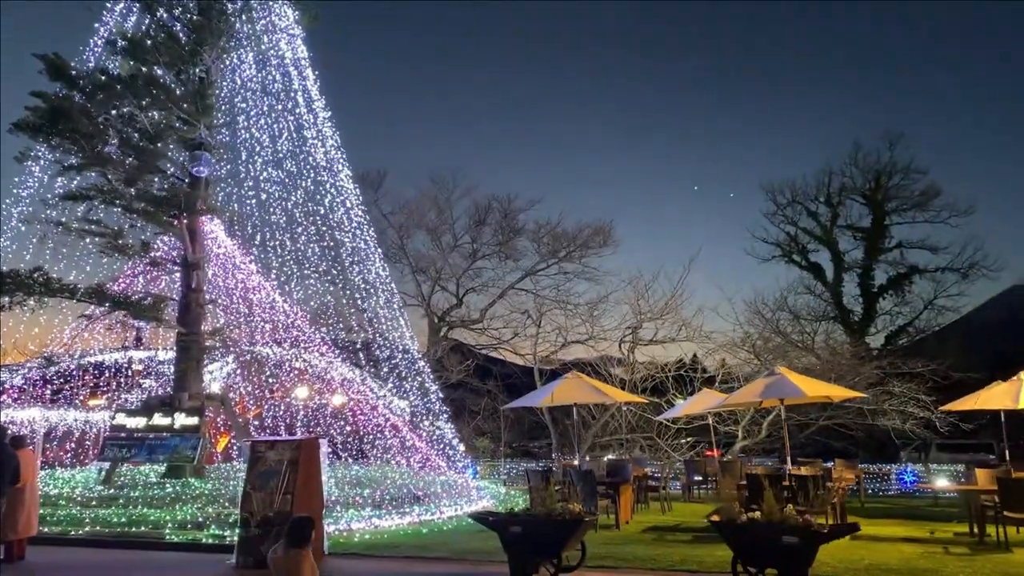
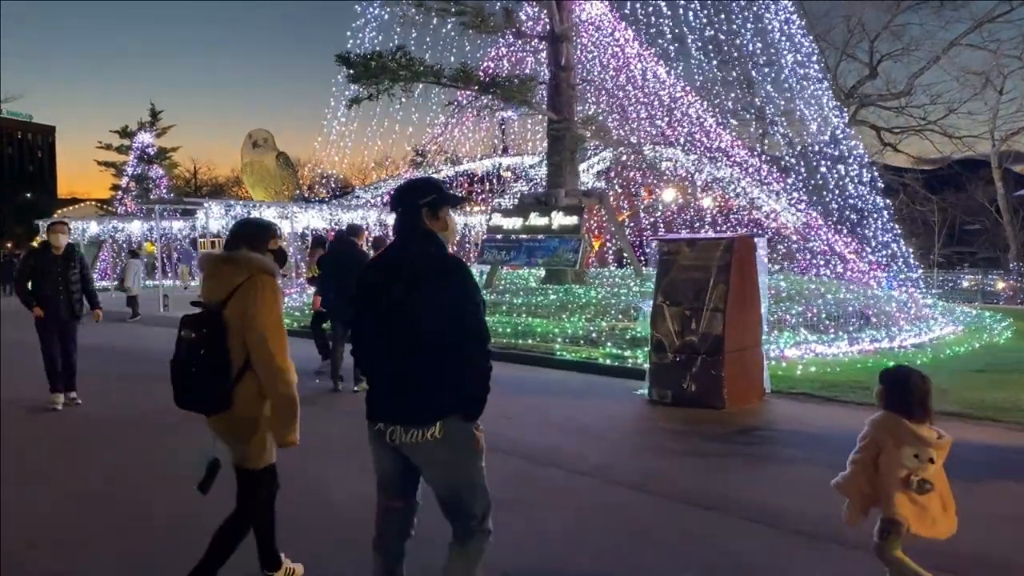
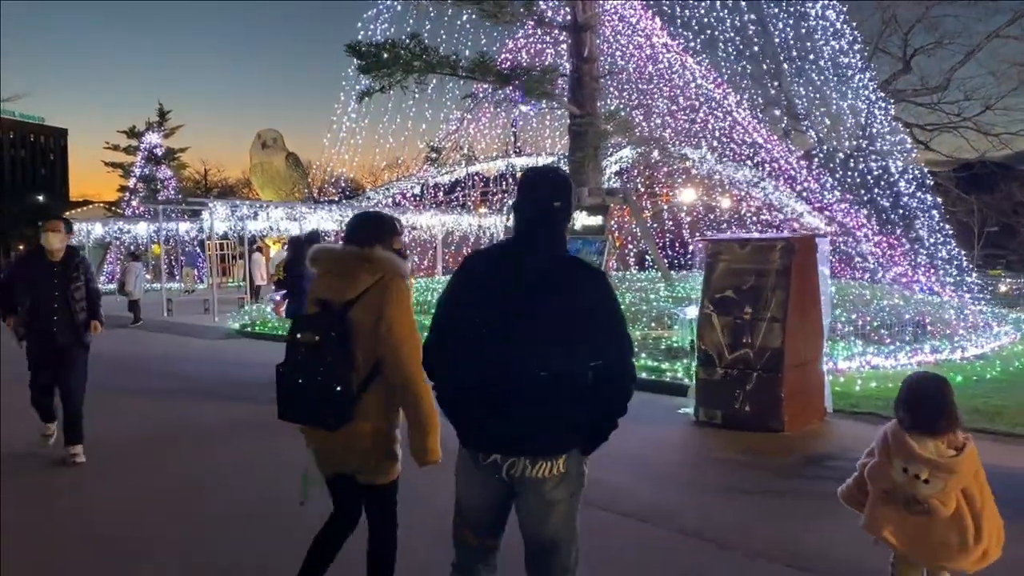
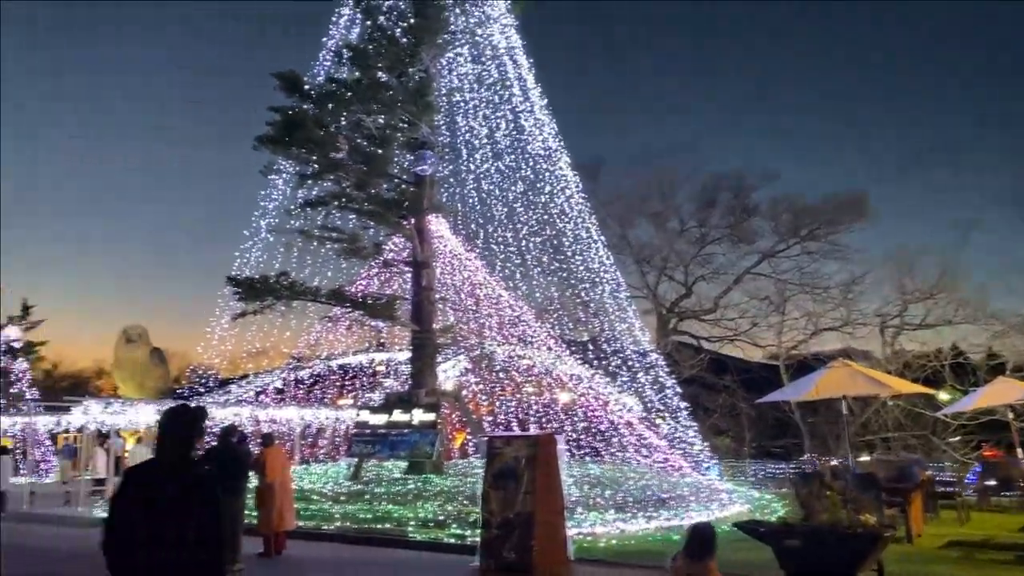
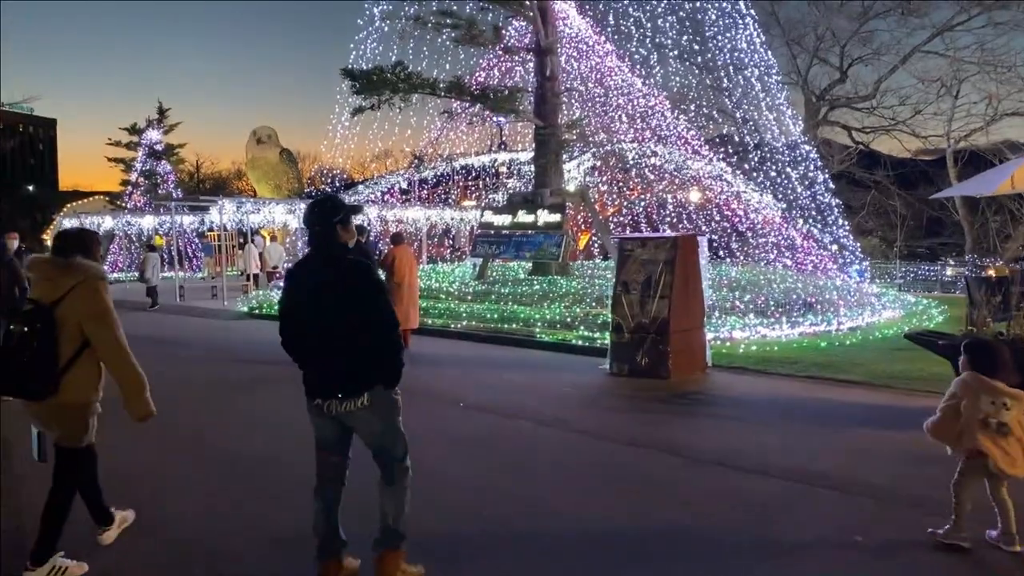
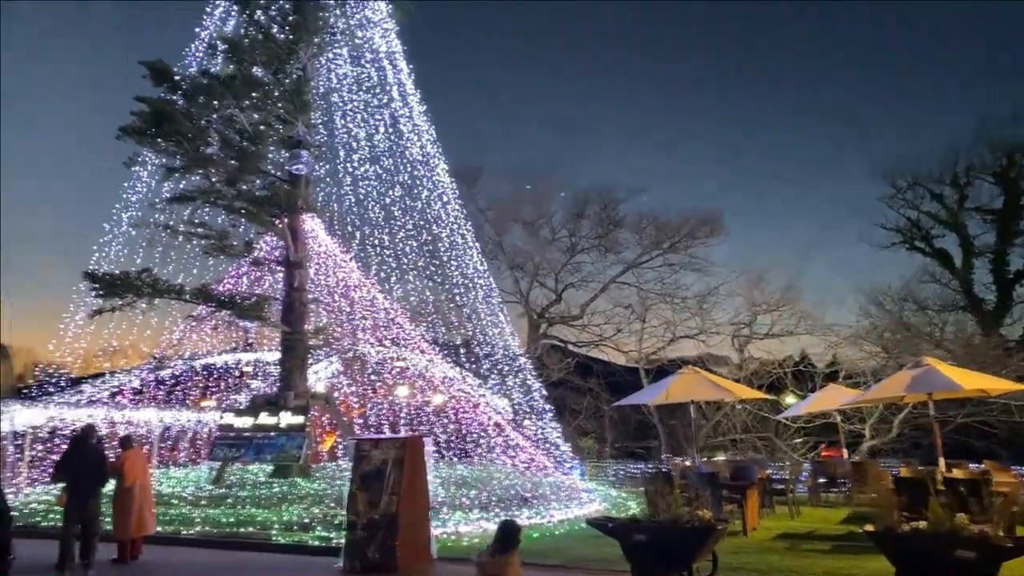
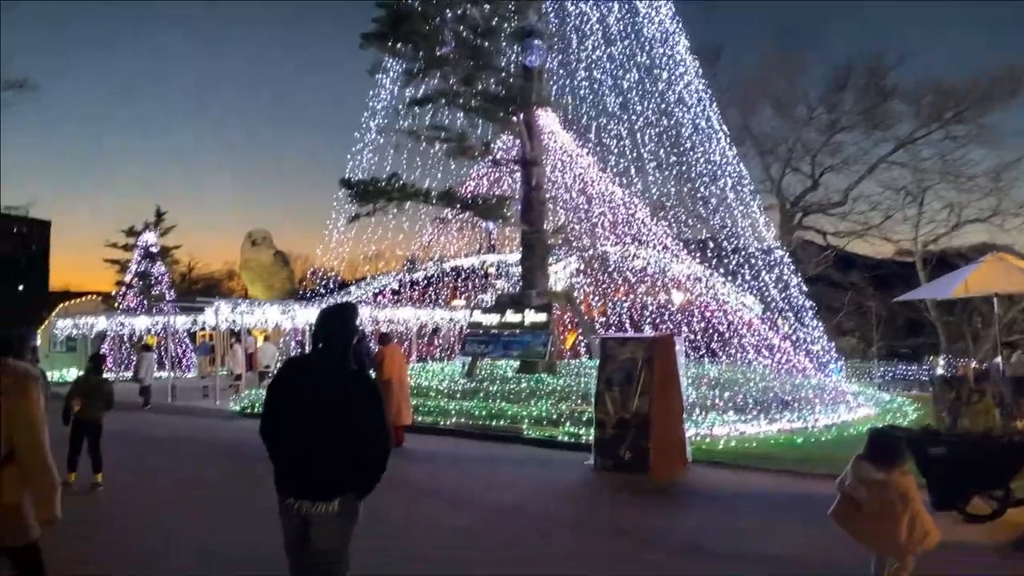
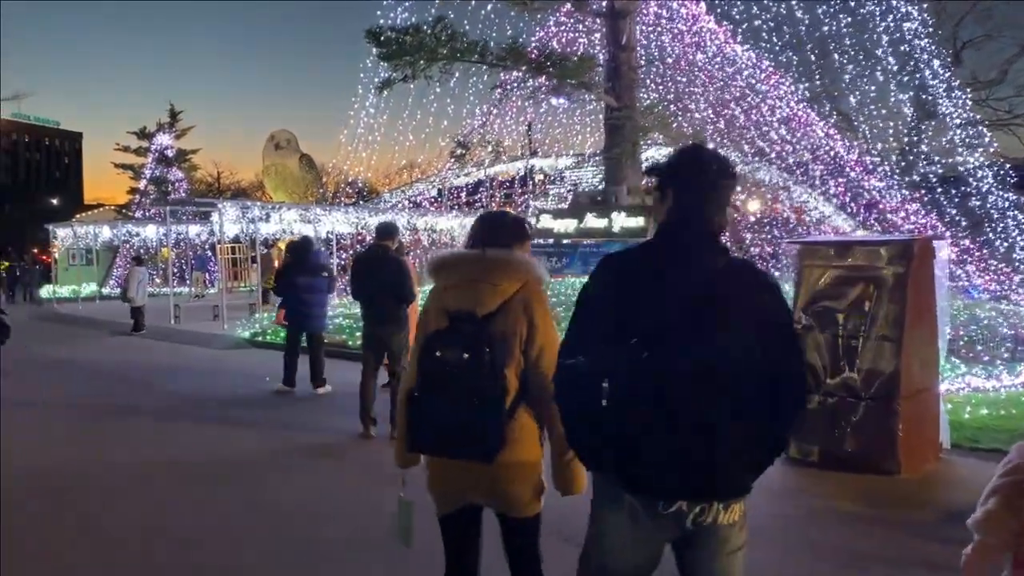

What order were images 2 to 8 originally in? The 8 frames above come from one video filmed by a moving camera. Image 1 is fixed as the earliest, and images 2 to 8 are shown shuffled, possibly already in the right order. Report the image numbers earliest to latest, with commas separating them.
6, 4, 7, 5, 2, 3, 8
